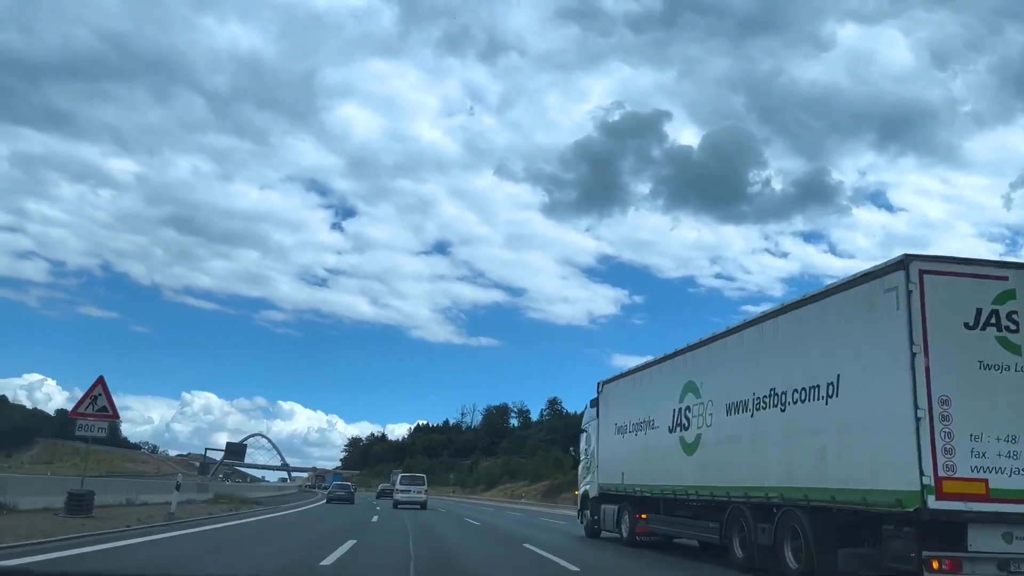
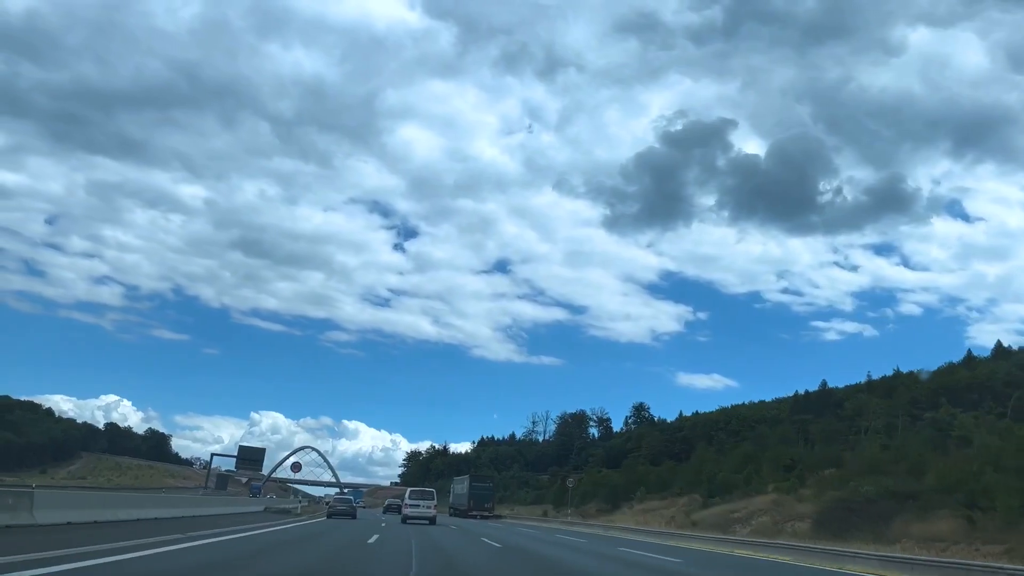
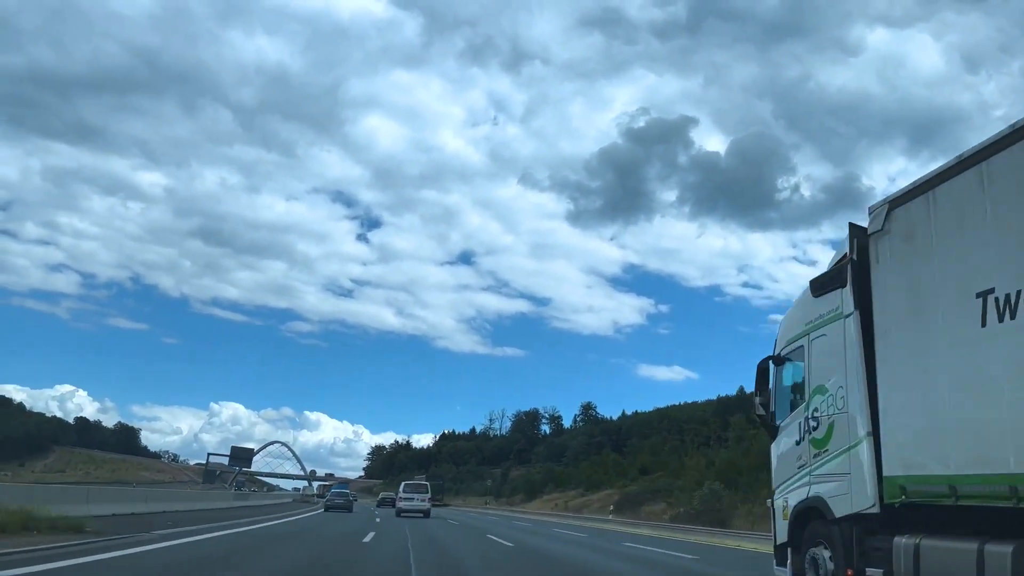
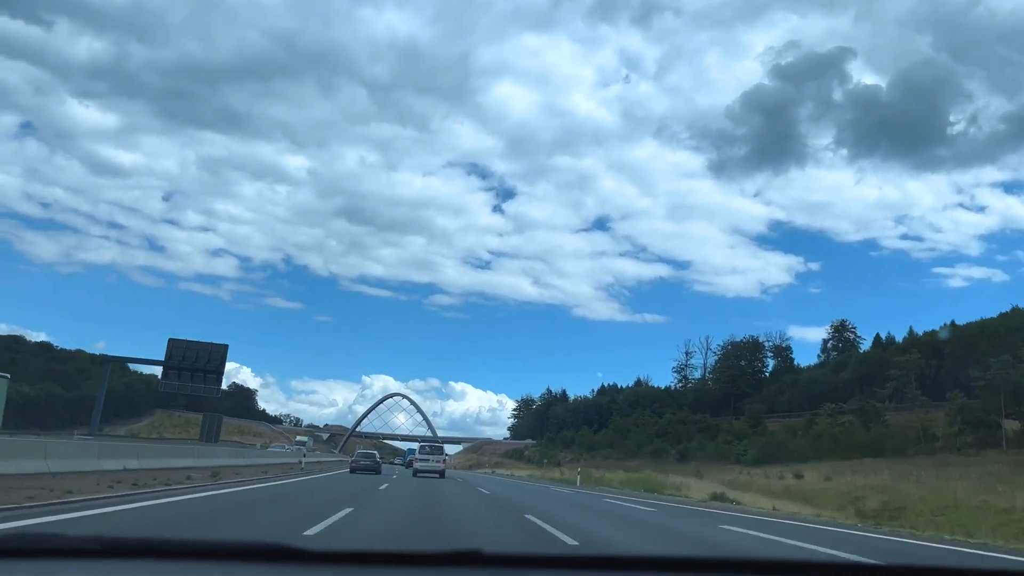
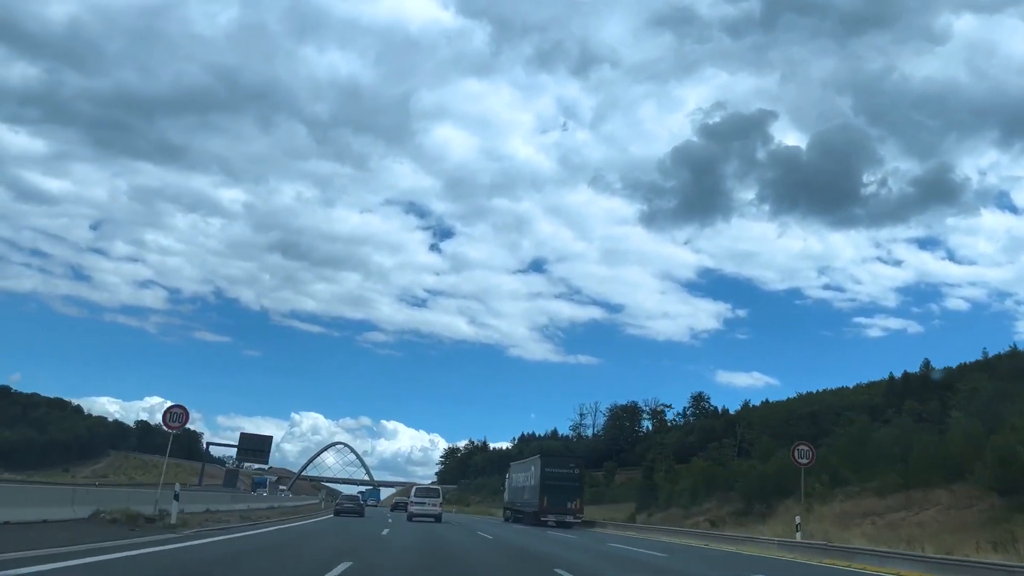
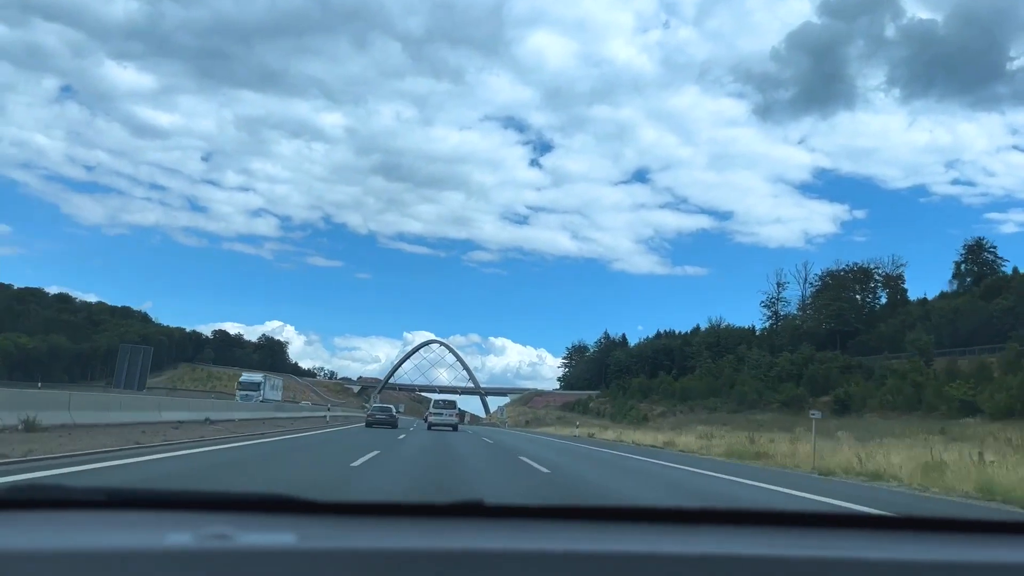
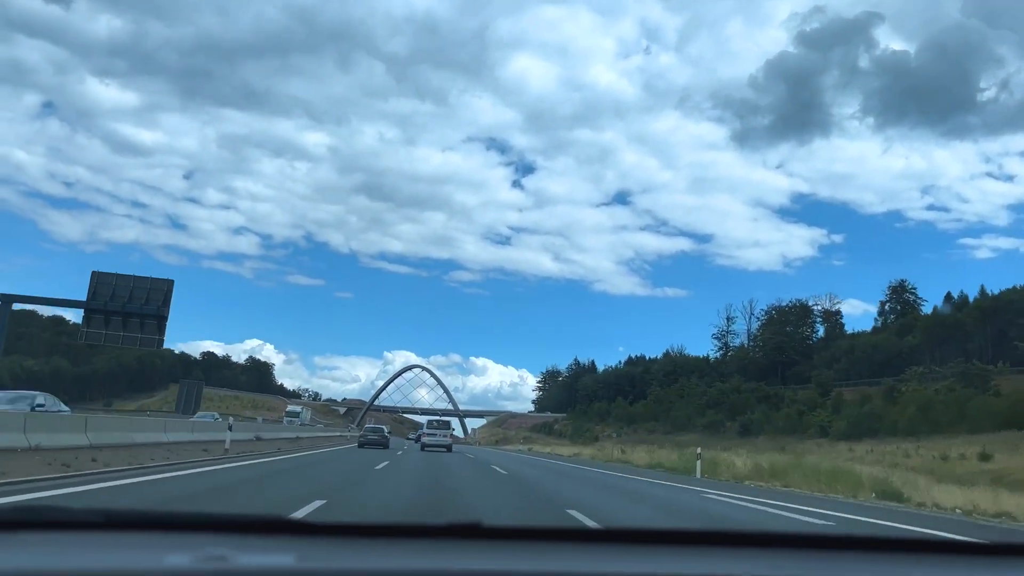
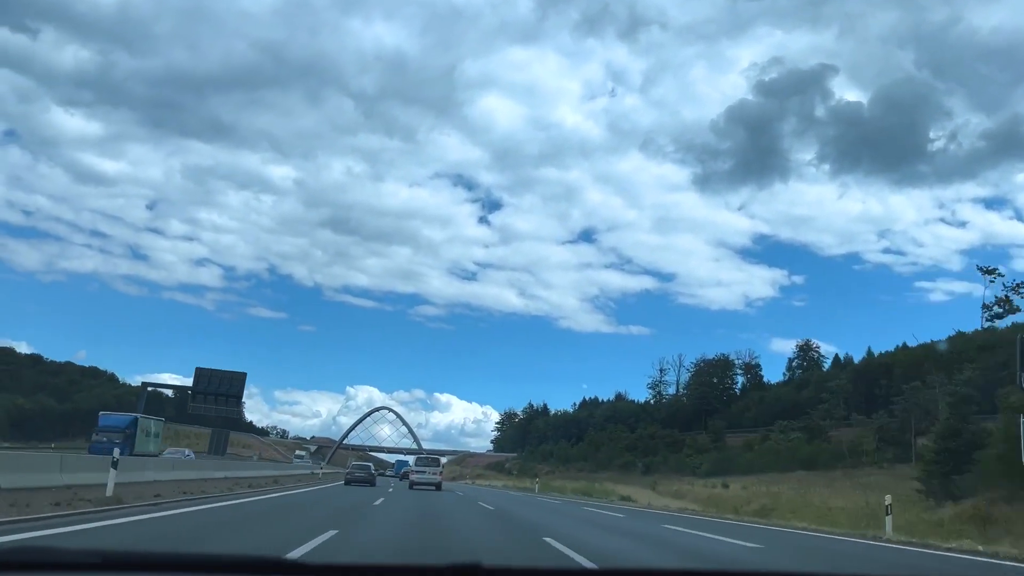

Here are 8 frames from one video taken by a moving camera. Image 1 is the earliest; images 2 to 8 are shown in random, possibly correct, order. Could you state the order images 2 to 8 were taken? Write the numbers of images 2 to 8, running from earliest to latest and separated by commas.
3, 2, 5, 8, 4, 7, 6
